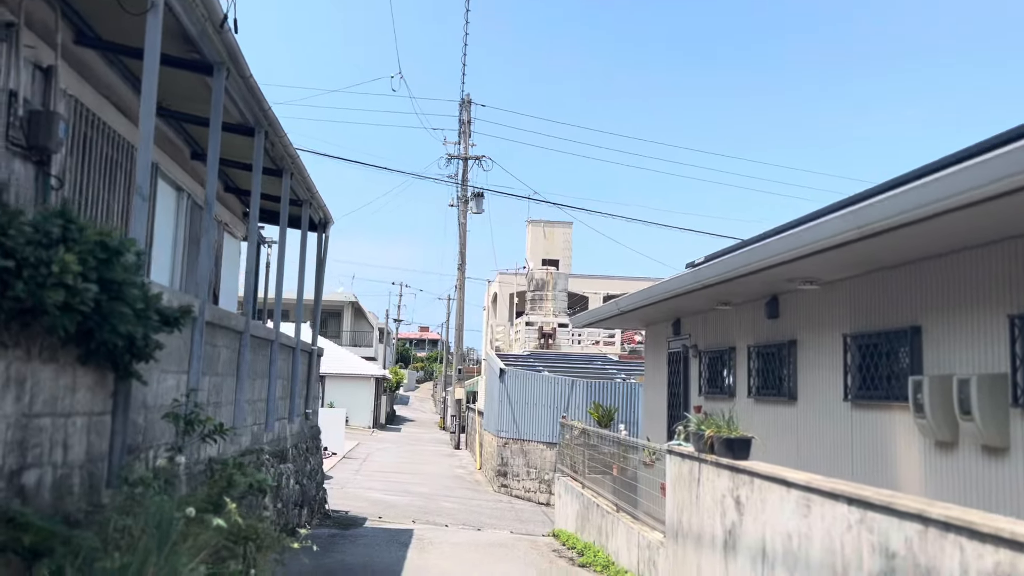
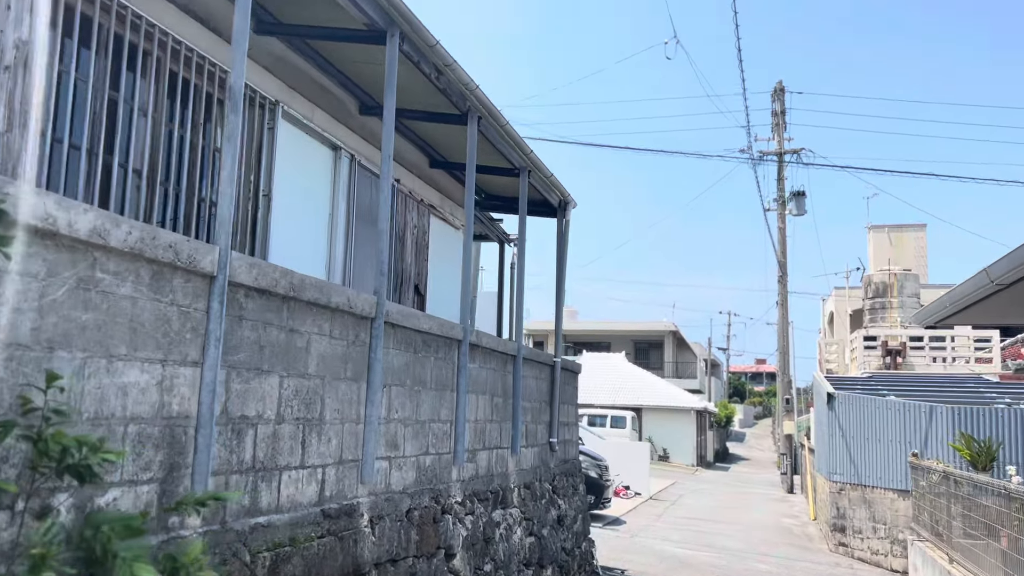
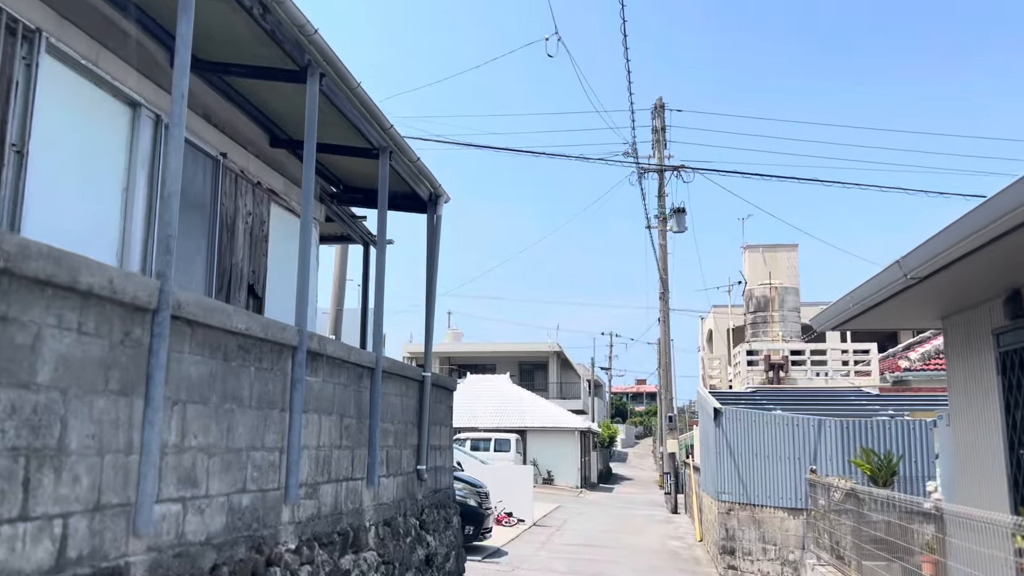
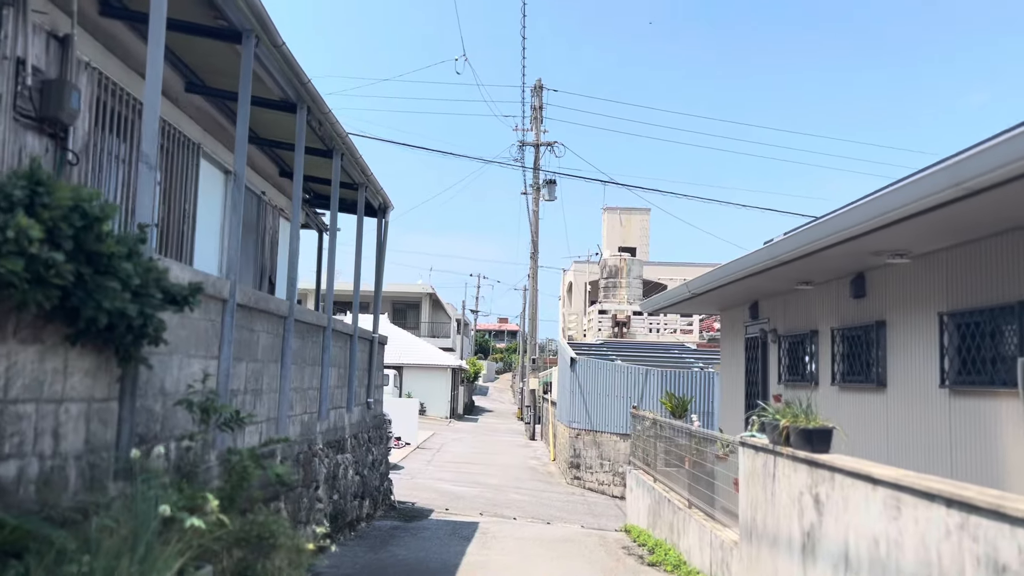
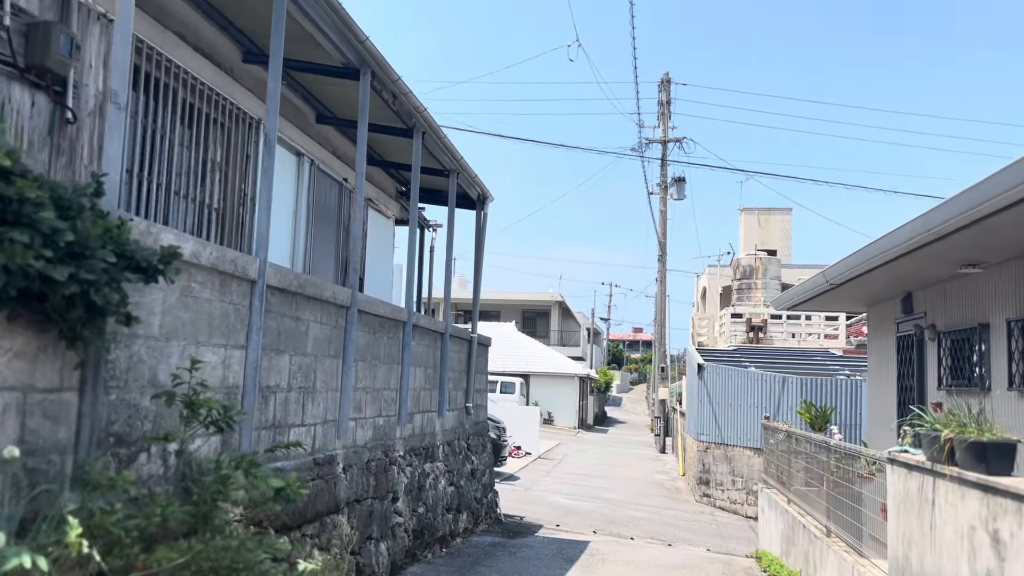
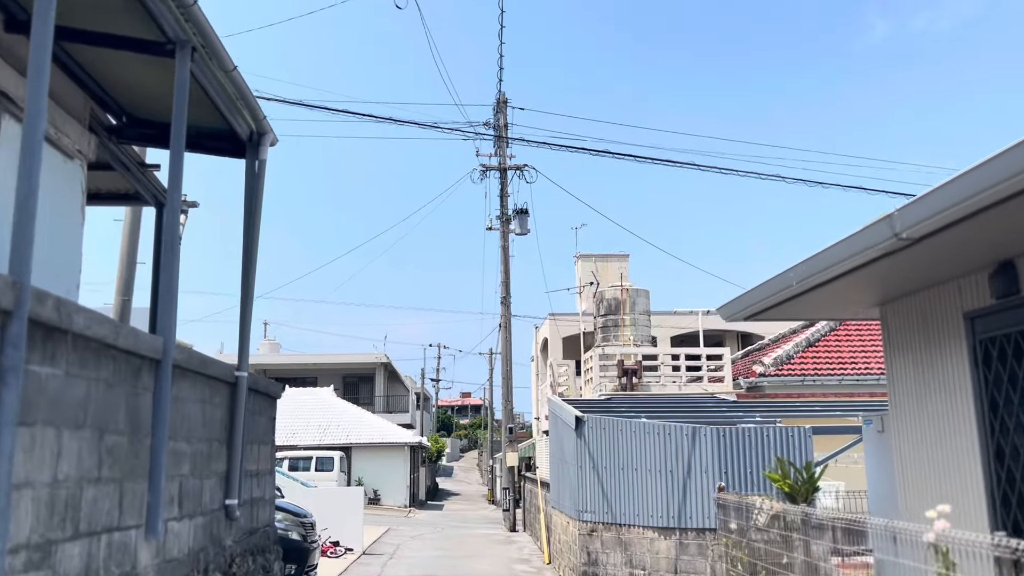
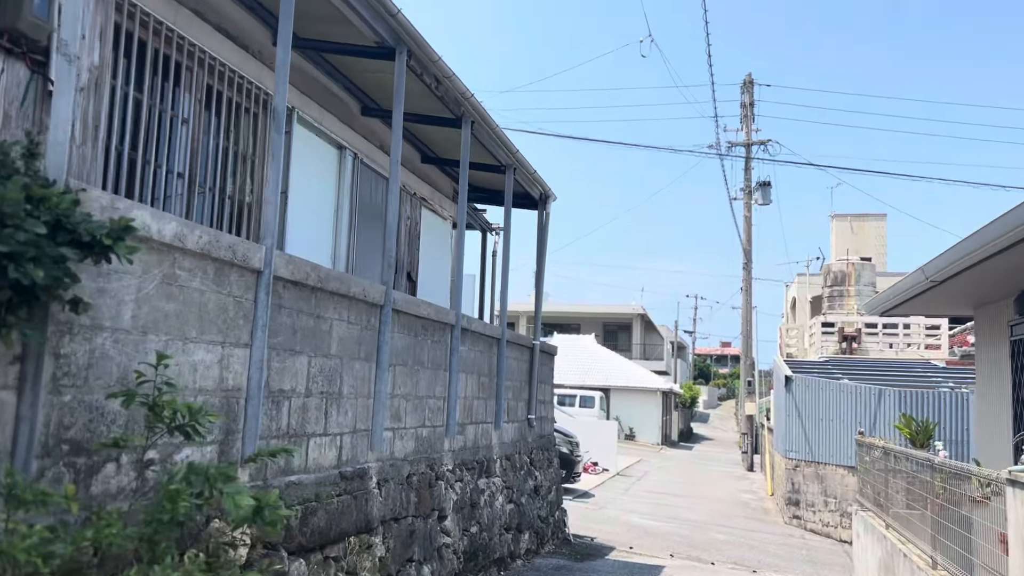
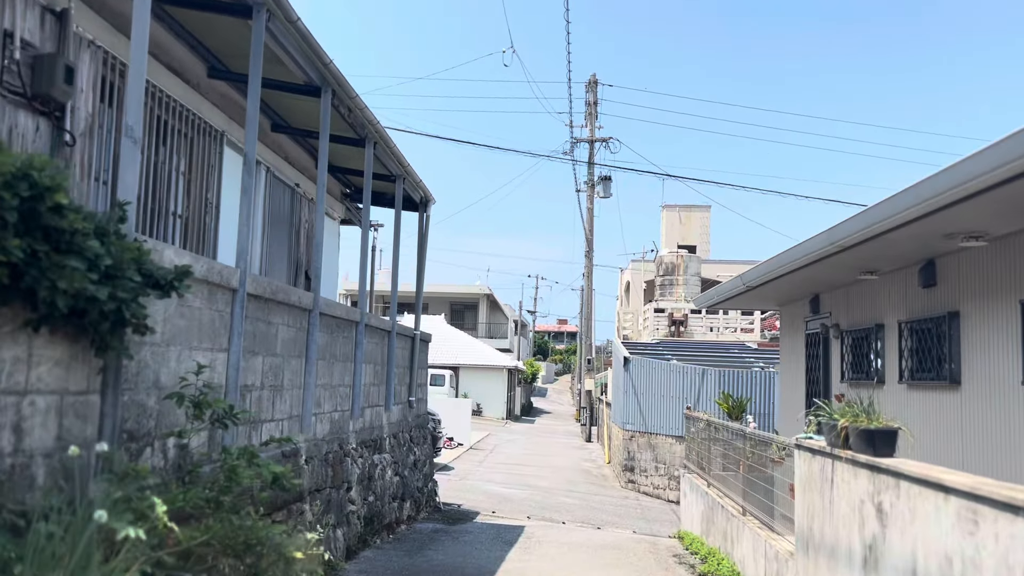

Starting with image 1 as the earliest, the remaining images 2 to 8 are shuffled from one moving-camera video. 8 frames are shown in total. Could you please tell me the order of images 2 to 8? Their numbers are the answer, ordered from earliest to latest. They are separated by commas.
4, 8, 5, 7, 2, 3, 6
